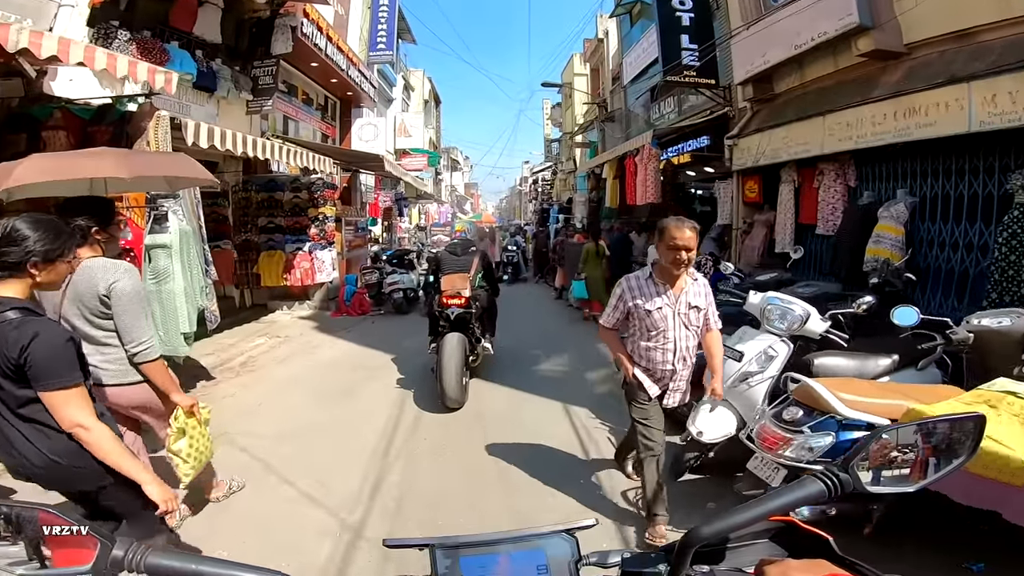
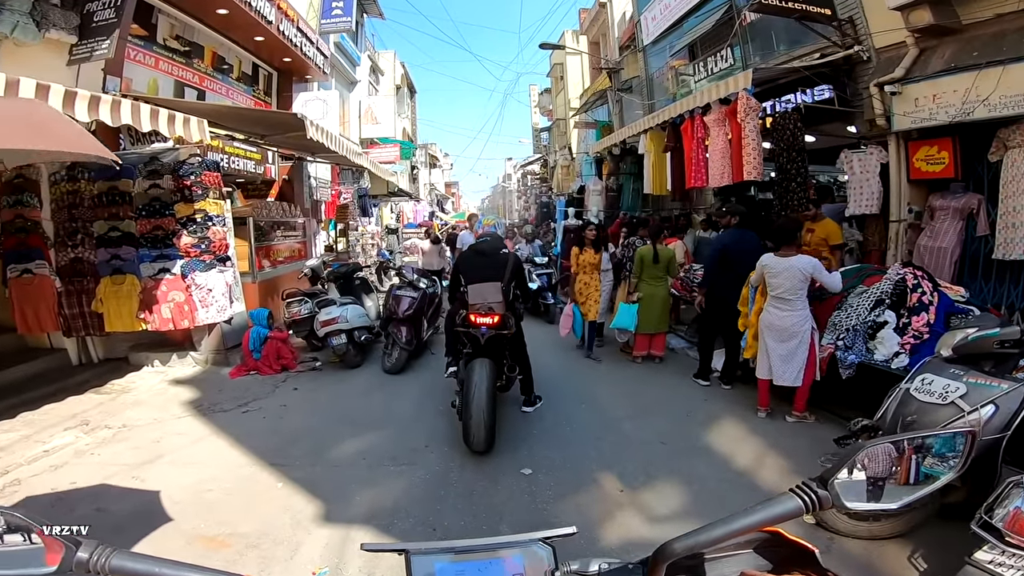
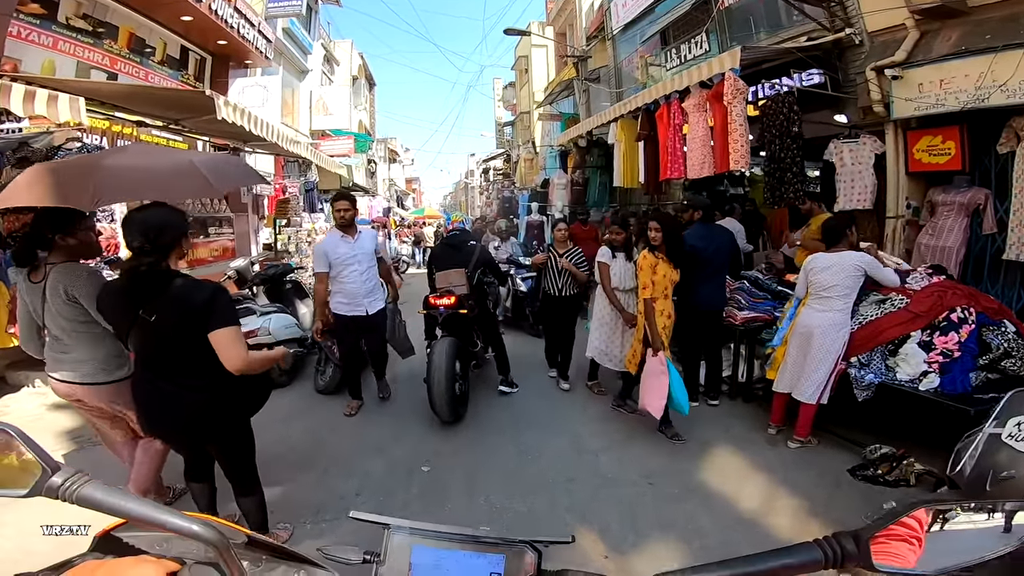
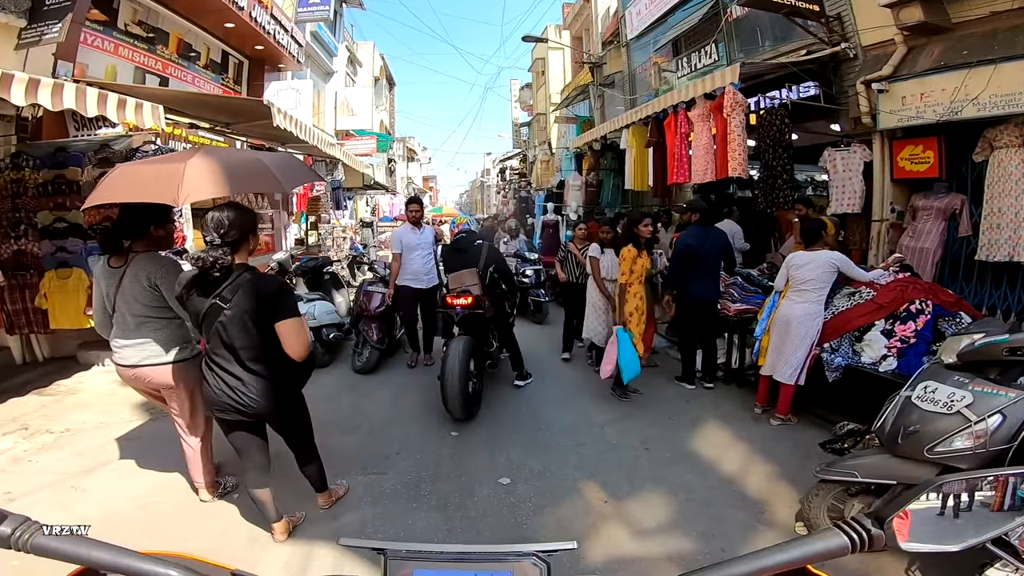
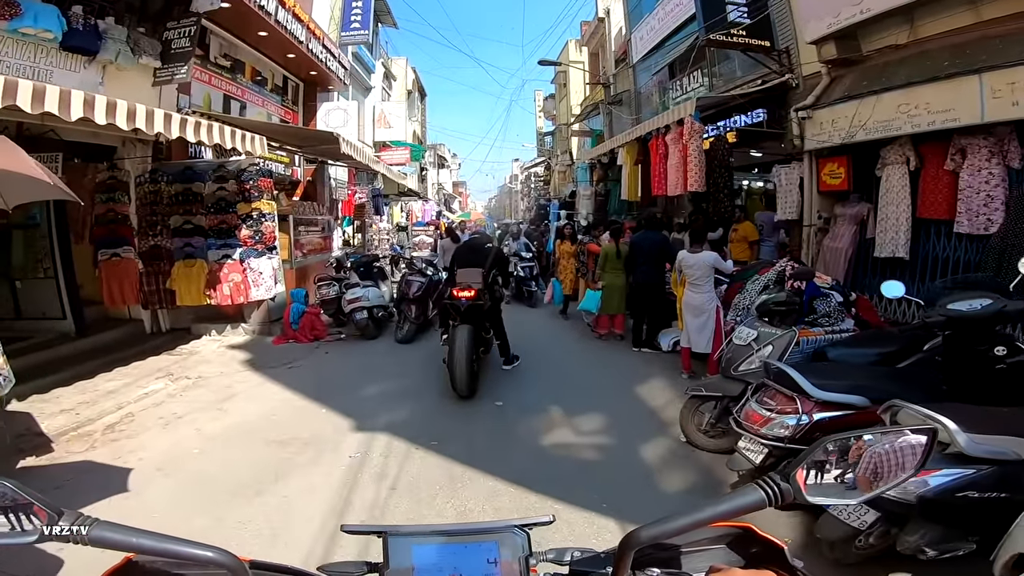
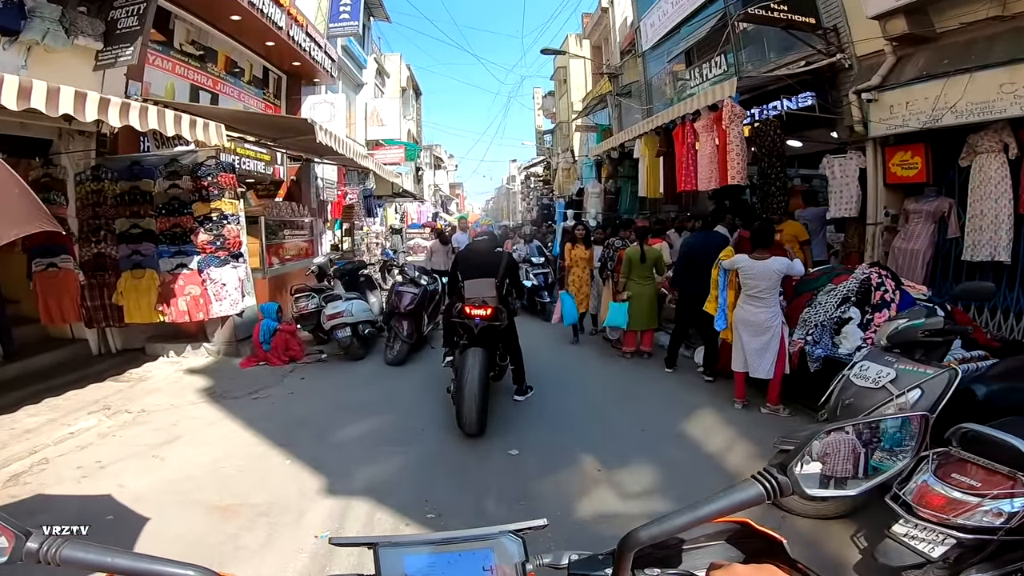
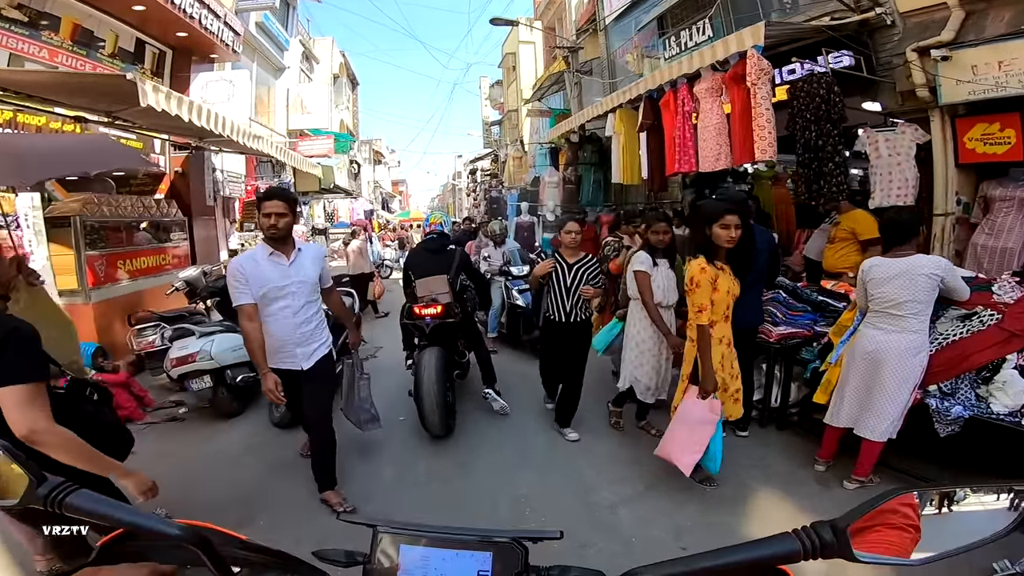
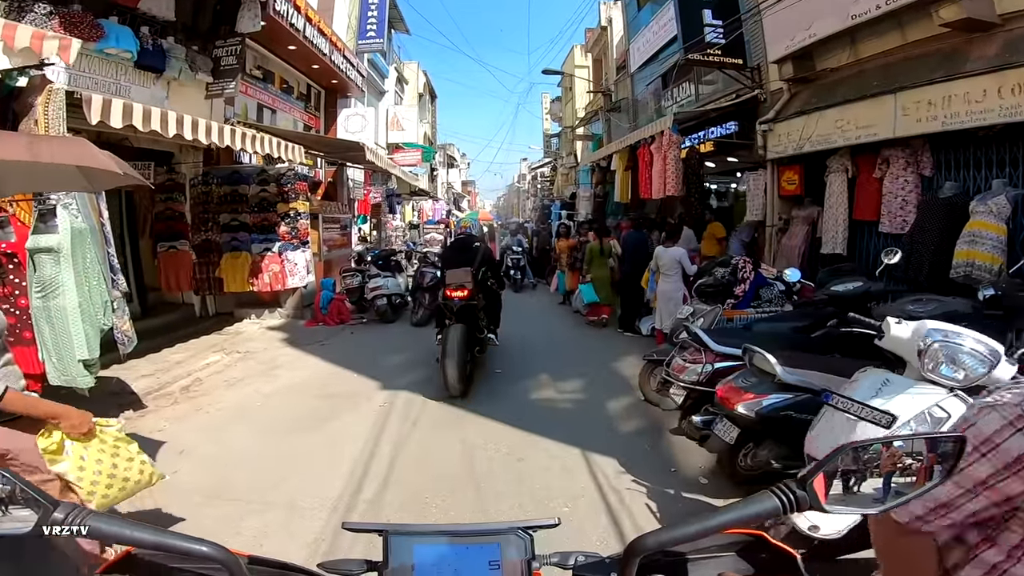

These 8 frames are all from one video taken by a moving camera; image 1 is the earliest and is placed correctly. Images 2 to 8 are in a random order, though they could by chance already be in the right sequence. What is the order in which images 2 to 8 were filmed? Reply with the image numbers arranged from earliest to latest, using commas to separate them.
8, 5, 6, 2, 4, 3, 7
